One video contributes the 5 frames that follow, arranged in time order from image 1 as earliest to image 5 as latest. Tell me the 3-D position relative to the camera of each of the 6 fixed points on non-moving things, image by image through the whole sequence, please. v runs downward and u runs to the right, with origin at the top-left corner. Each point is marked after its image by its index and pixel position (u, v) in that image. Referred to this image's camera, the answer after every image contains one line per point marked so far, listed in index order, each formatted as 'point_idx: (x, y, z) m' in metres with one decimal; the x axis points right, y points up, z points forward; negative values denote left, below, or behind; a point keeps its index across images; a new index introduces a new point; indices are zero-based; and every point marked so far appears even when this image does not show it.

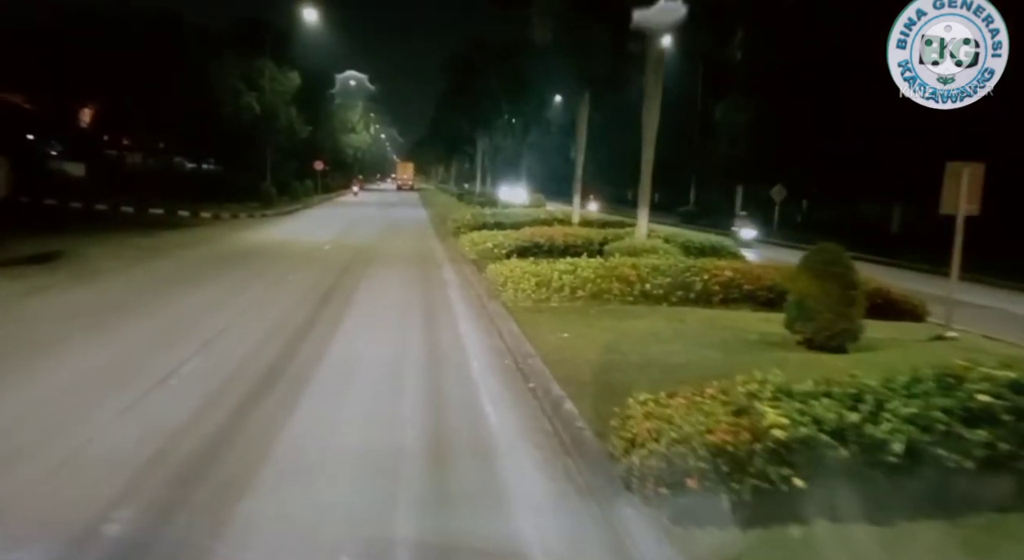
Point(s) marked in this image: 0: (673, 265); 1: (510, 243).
0: (+2.9, +0.3, +11.5) m
1: (0.0, +1.0, +17.6) m
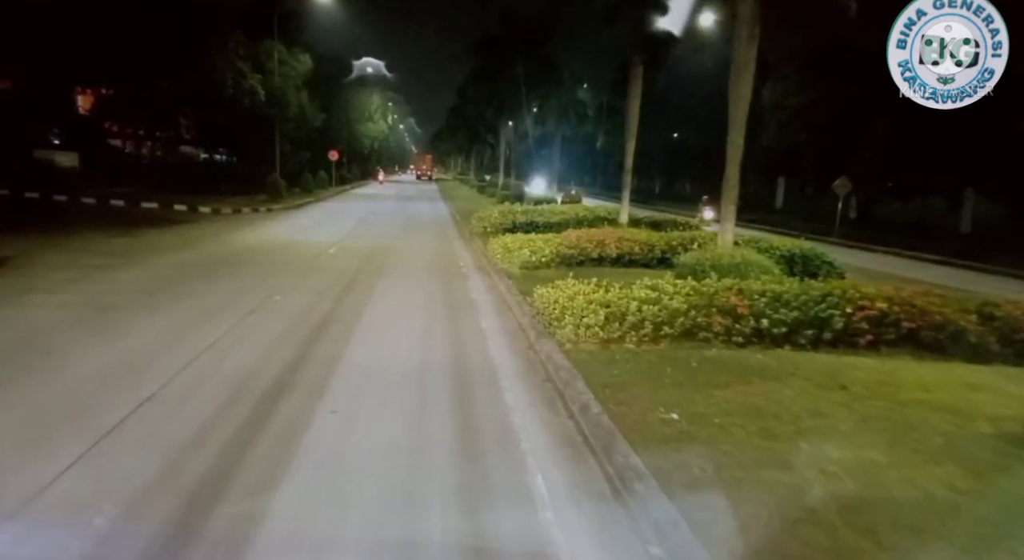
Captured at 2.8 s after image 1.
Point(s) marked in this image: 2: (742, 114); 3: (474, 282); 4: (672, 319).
0: (+3.7, -0.1, +8.3) m
1: (+0.9, +0.7, +14.4) m
2: (+4.1, +2.9, +11.4) m
3: (-0.8, 0.0, +14.1) m
4: (+2.0, -0.5, +8.1) m
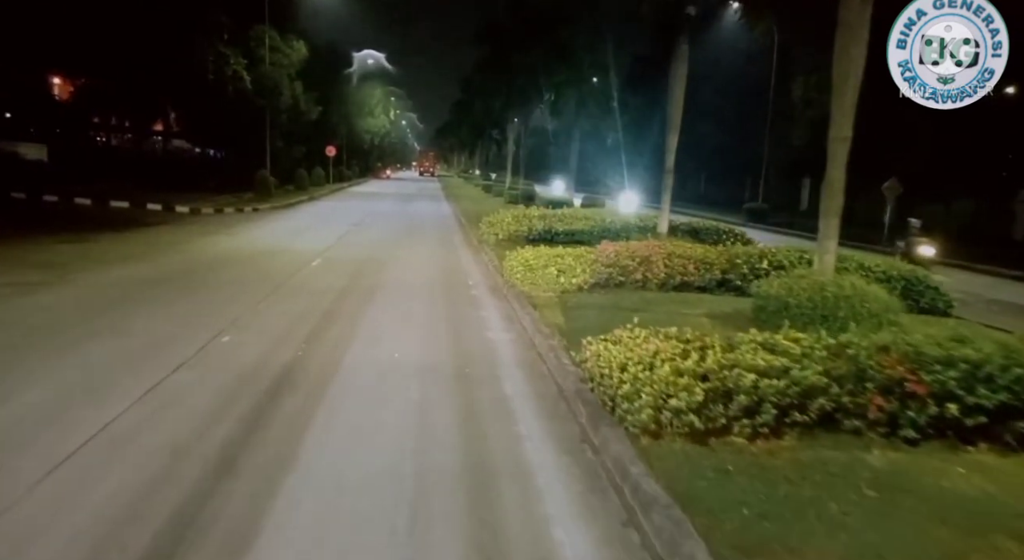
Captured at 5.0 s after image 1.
0: (+4.1, -0.6, +5.5) m
1: (+1.3, +0.2, +11.6) m
2: (+4.5, +2.4, +8.6) m
3: (-0.4, -0.4, +11.3) m
4: (+2.4, -1.0, +5.3) m
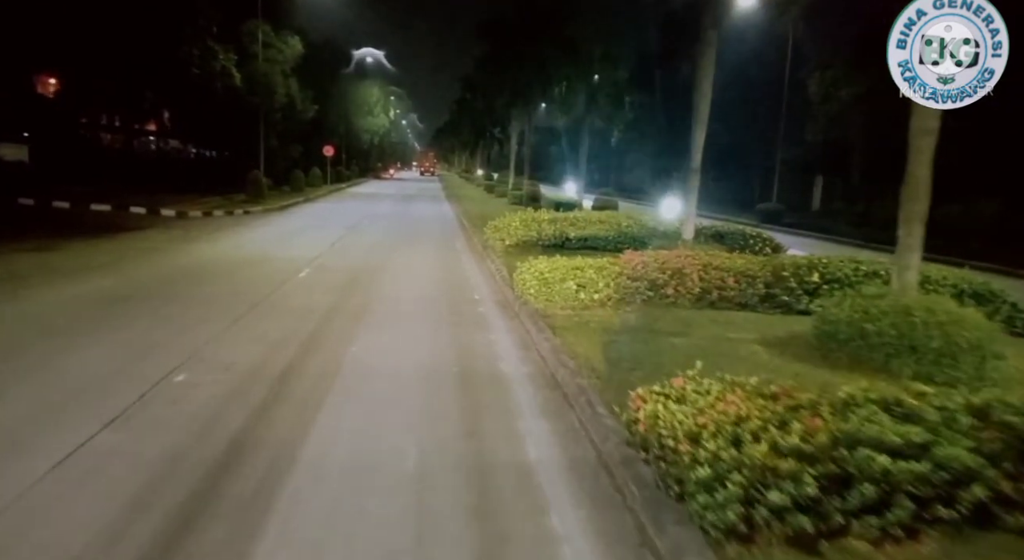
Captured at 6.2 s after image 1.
0: (+4.2, -0.9, +4.0) m
1: (+1.5, 0.0, +10.2) m
2: (+4.7, +2.2, +7.1) m
3: (-0.2, -0.7, +9.9) m
4: (+2.6, -1.2, +3.8) m
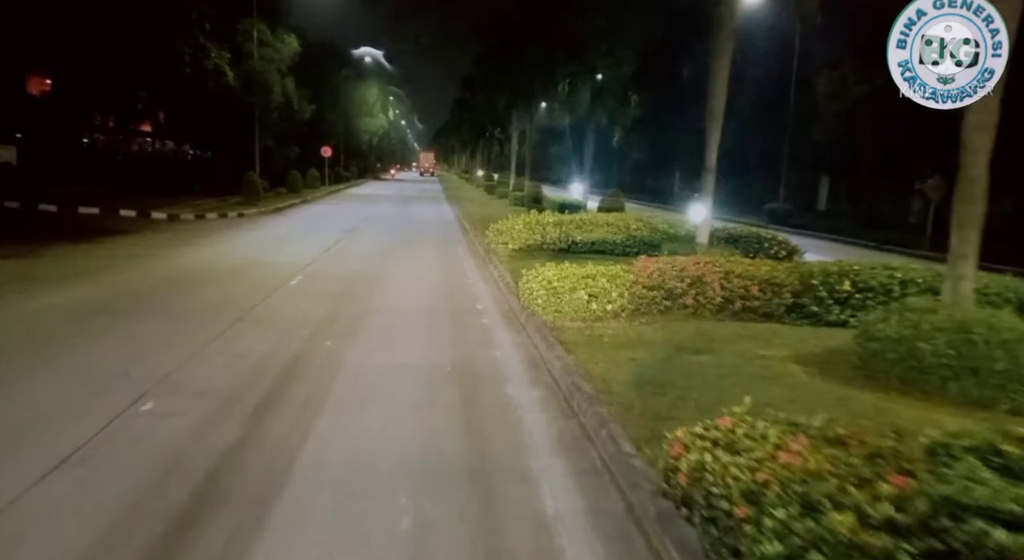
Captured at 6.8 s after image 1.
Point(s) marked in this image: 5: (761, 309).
0: (+4.3, -1.0, +3.2) m
1: (+1.6, -0.2, +9.4) m
2: (+4.8, +2.1, +6.4) m
3: (-0.2, -0.8, +9.1) m
4: (+2.7, -1.4, +3.0) m
5: (+3.5, -0.4, +9.0) m
